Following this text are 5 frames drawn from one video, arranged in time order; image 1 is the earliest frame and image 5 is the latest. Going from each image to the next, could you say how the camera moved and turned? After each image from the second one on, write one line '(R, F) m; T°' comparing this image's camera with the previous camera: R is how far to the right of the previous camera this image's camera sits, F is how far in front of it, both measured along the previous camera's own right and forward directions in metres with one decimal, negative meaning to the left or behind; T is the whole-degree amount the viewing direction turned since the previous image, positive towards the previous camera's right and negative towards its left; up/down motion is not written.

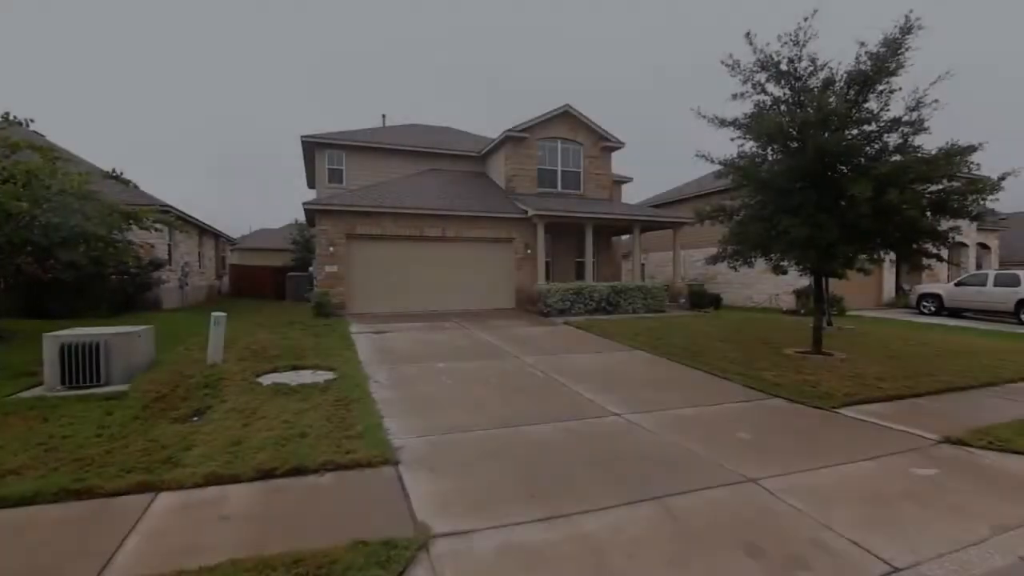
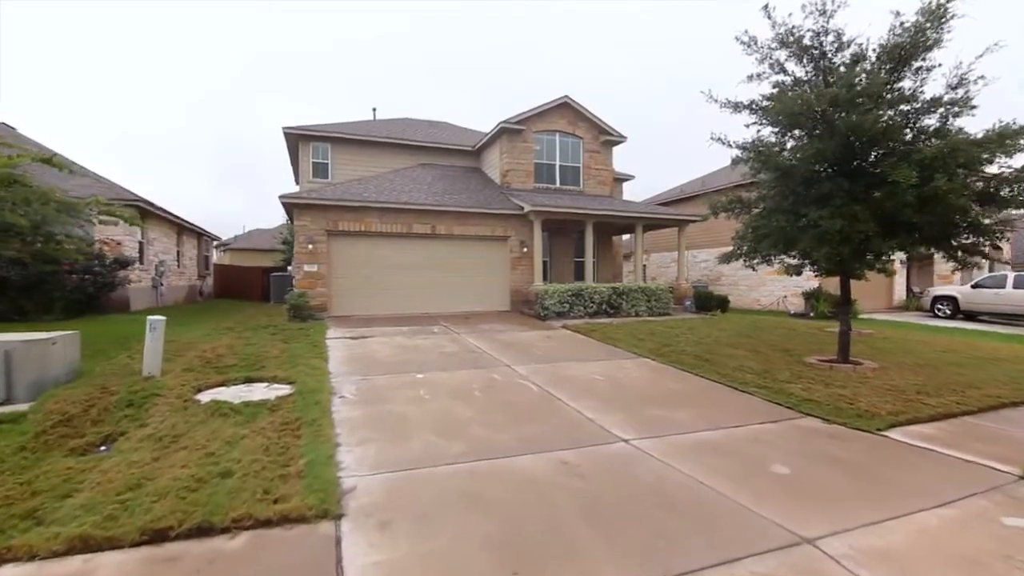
(+0.1, +0.9) m; 0°
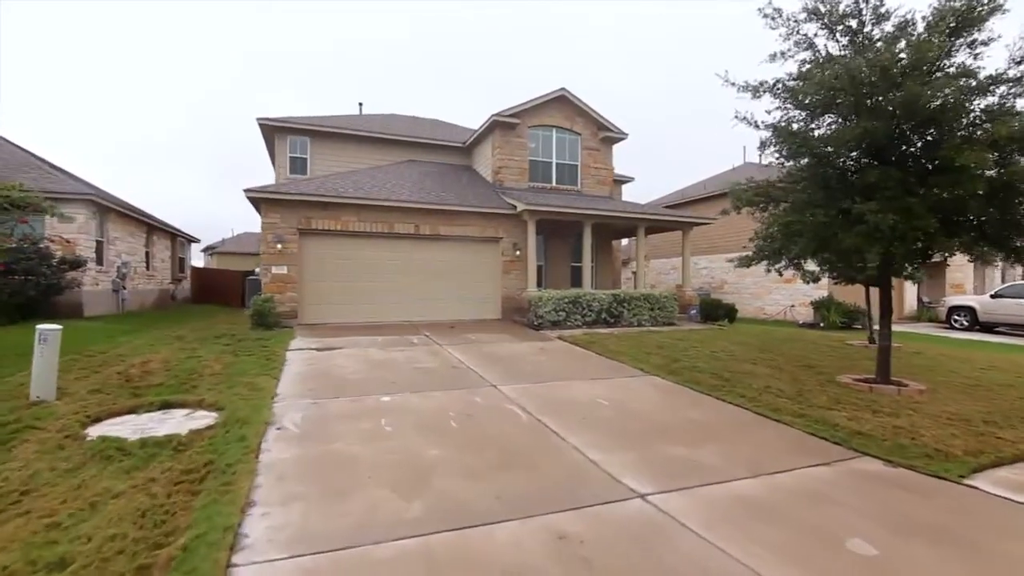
(+0.1, +1.1) m; +1°
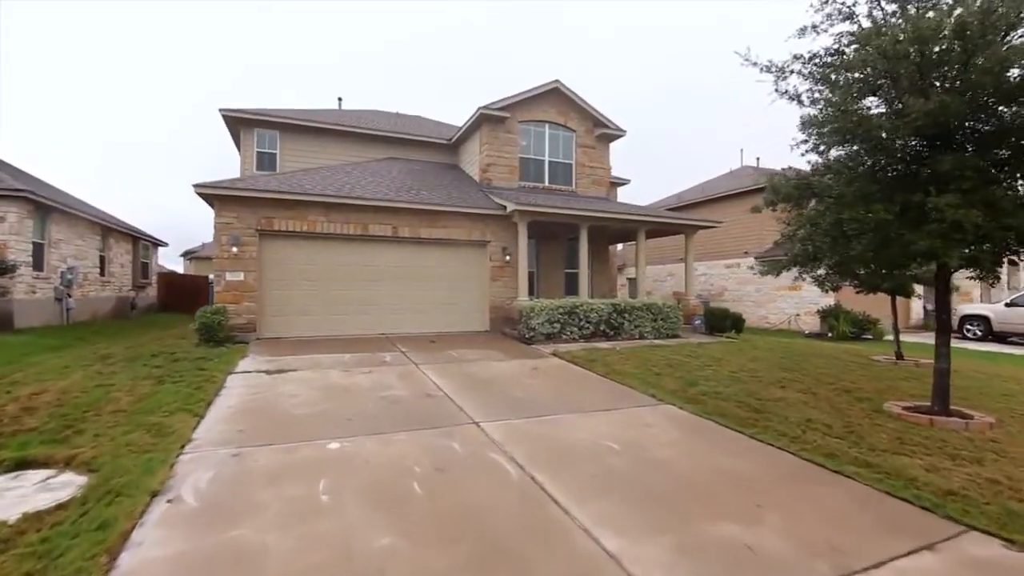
(0.0, +1.1) m; +1°
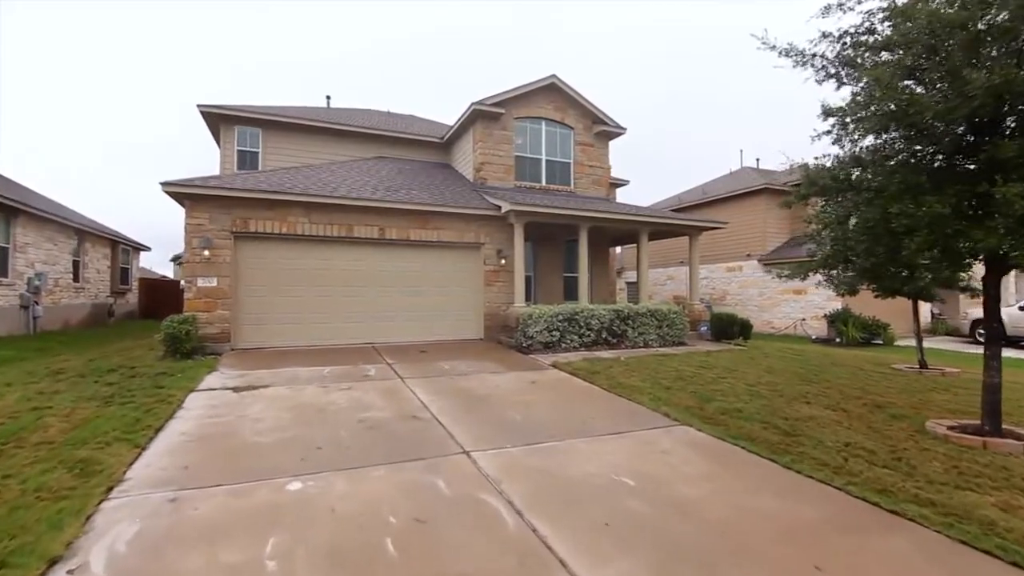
(0.0, +0.6) m; +1°
